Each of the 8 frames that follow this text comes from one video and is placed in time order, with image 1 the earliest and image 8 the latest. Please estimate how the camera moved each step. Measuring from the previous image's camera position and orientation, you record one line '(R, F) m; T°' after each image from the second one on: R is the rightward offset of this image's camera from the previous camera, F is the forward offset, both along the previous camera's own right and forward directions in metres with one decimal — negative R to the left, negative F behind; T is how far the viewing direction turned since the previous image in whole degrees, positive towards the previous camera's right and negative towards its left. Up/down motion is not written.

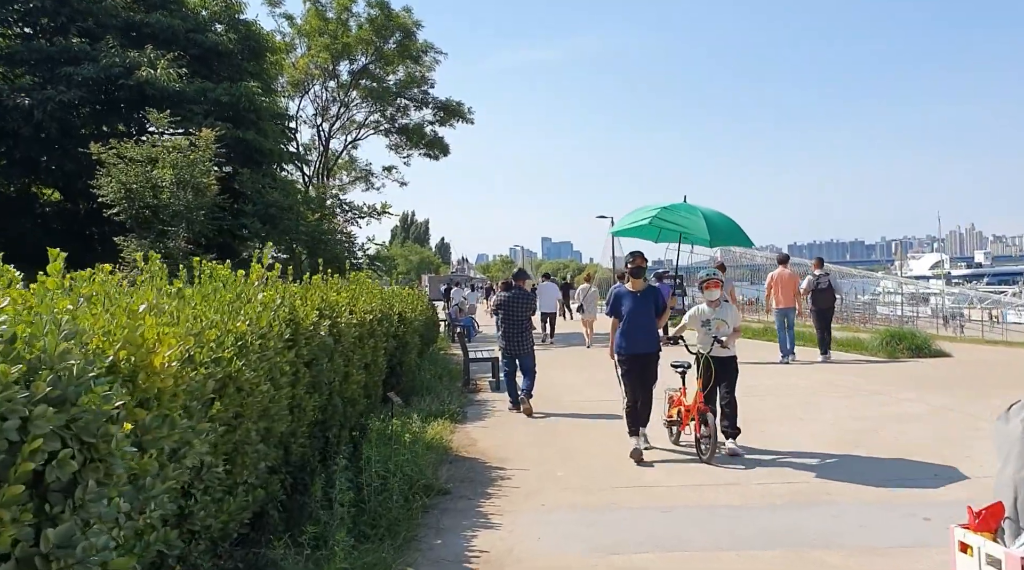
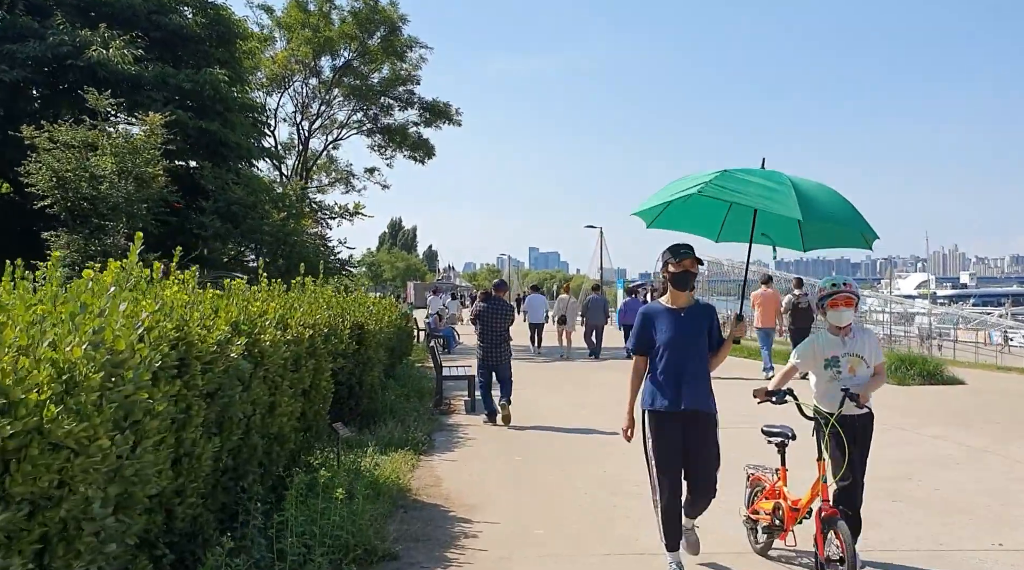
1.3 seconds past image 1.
(+0.1, +1.4) m; +1°
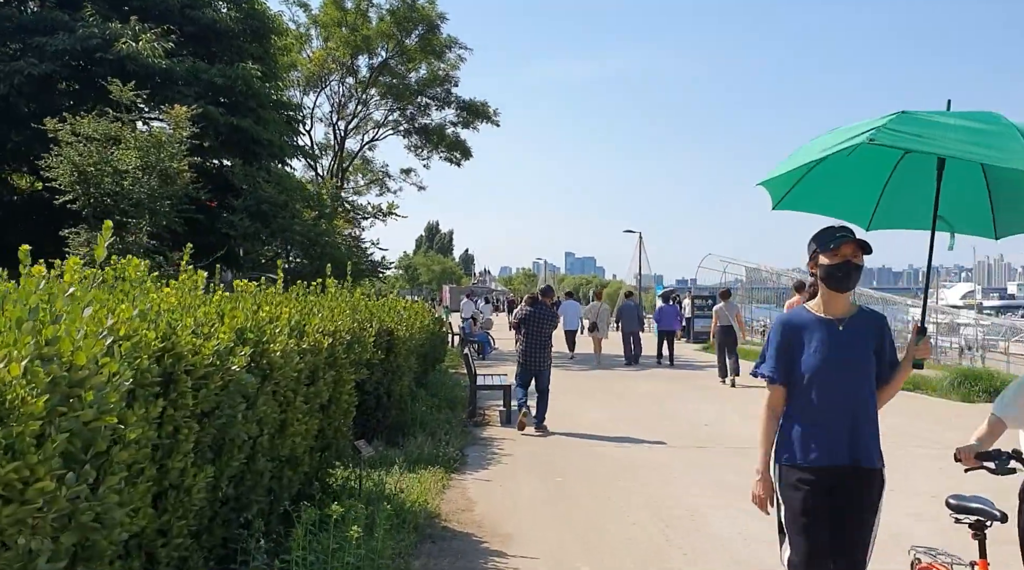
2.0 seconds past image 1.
(0.0, +0.7) m; -2°
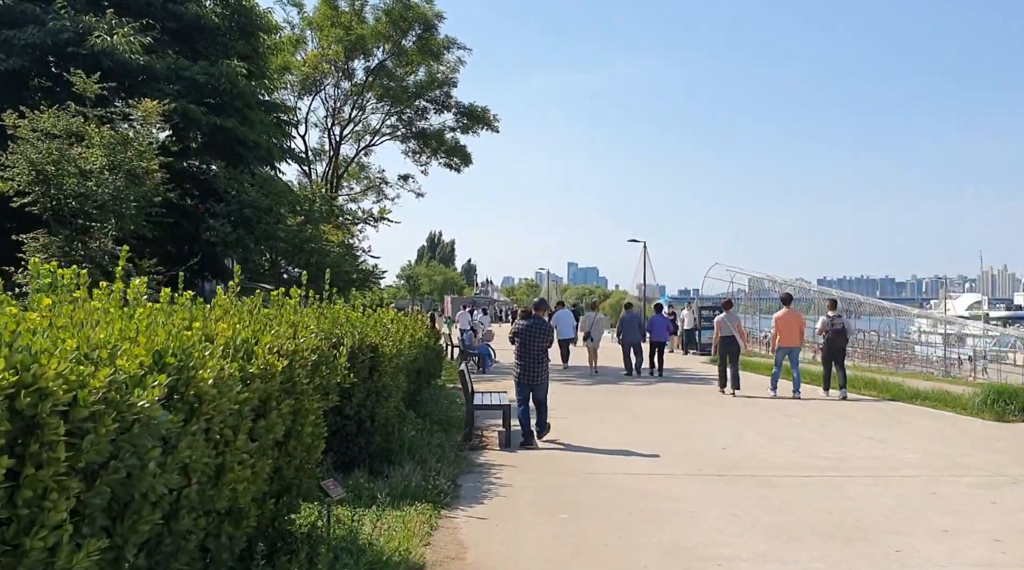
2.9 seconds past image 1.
(0.0, +1.0) m; 0°
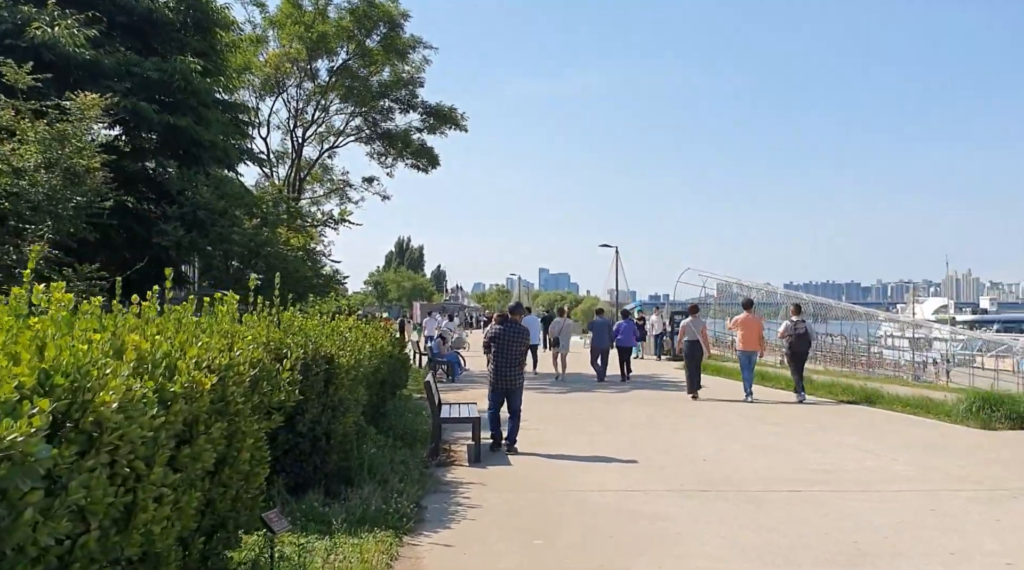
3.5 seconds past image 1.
(0.0, +0.6) m; +2°
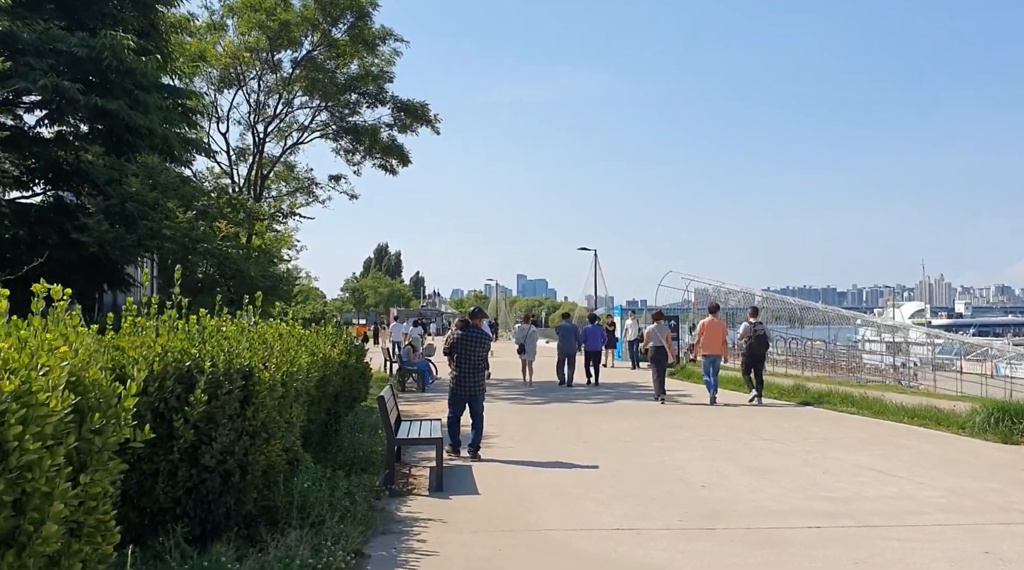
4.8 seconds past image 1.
(+0.1, +1.5) m; +1°
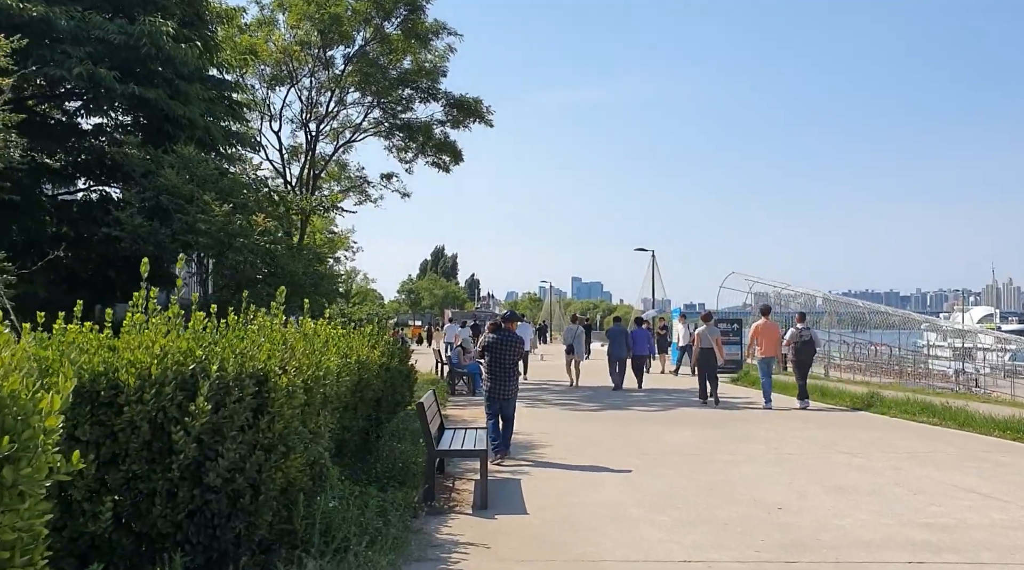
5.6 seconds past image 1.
(0.0, +0.9) m; -4°
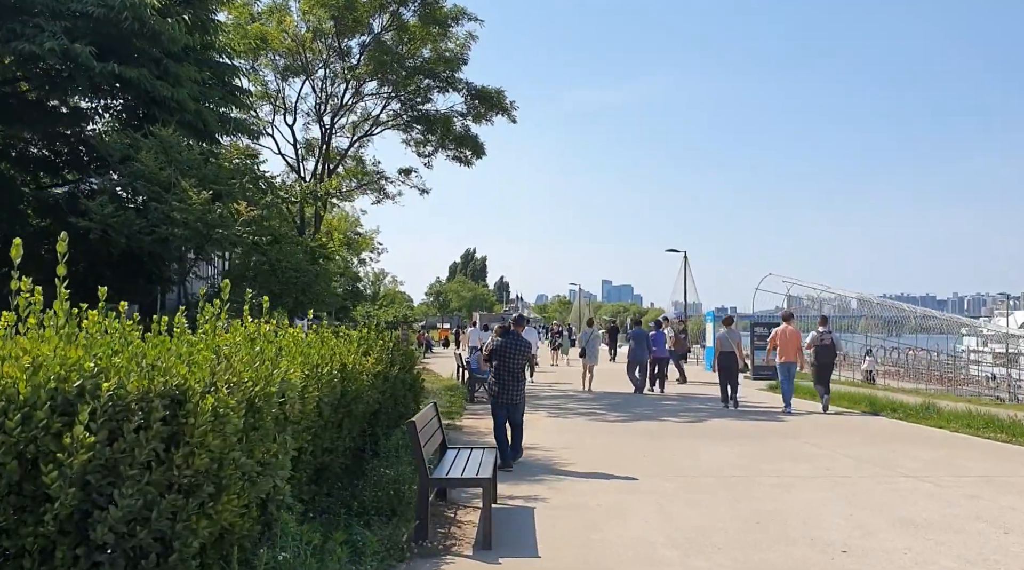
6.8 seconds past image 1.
(+0.2, +1.3) m; -2°
